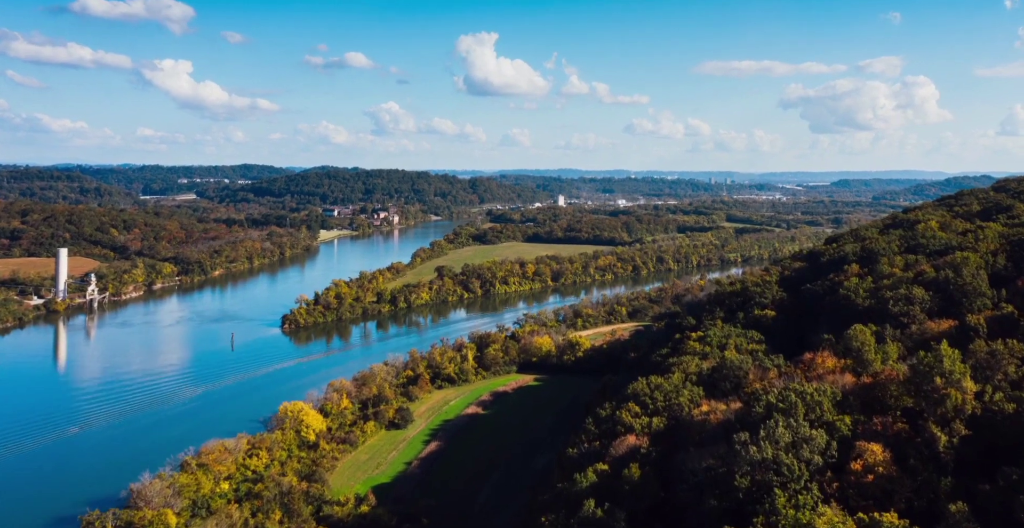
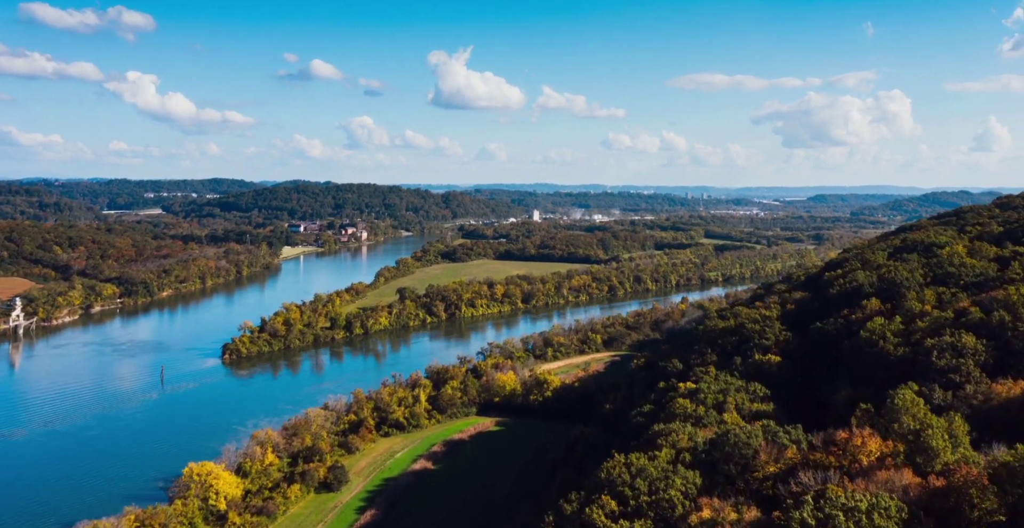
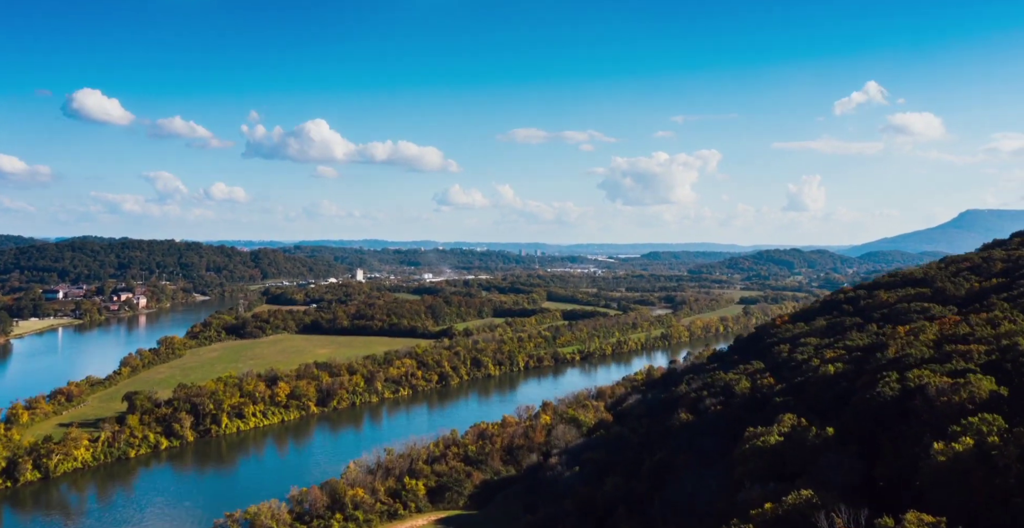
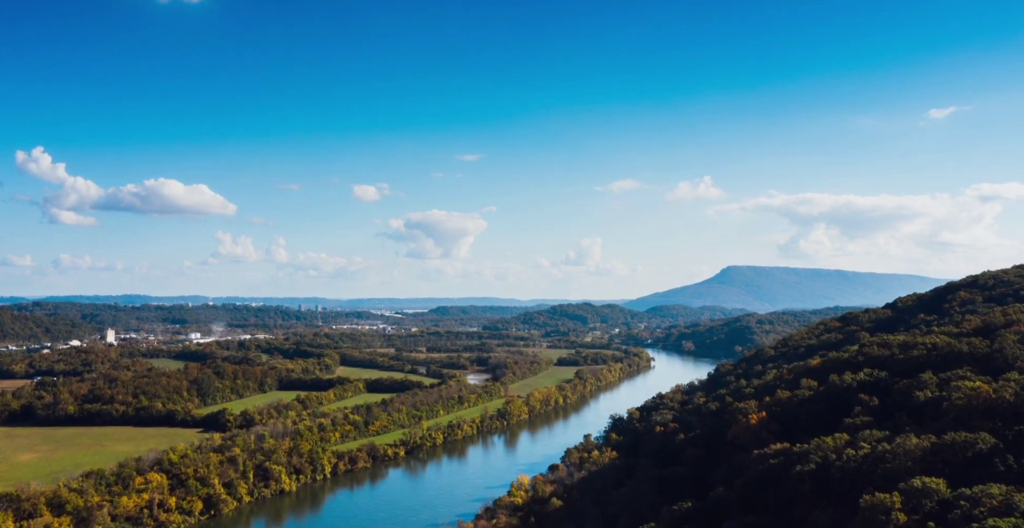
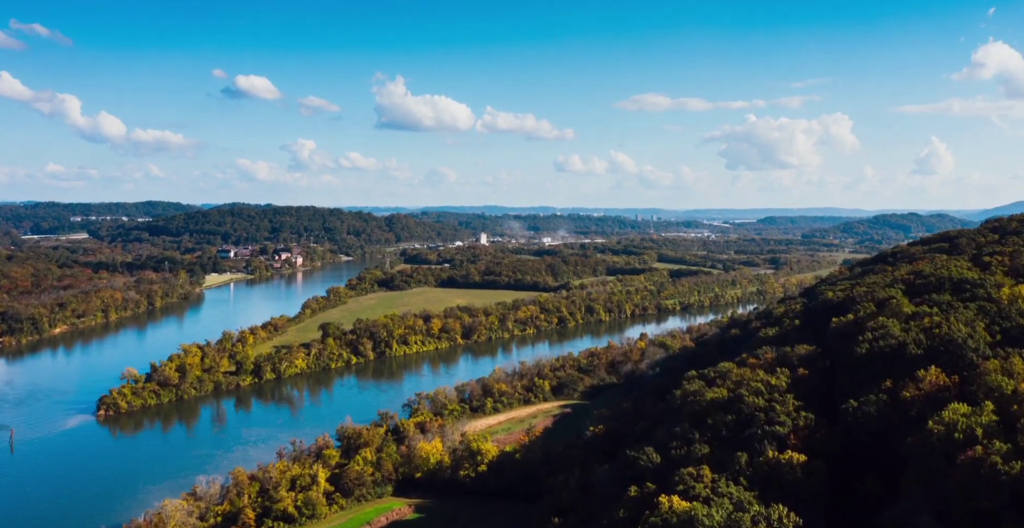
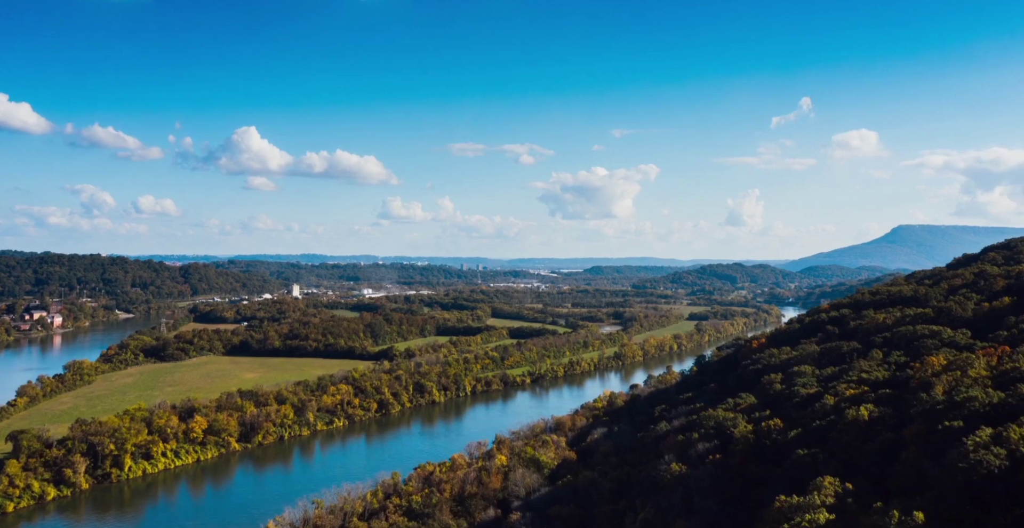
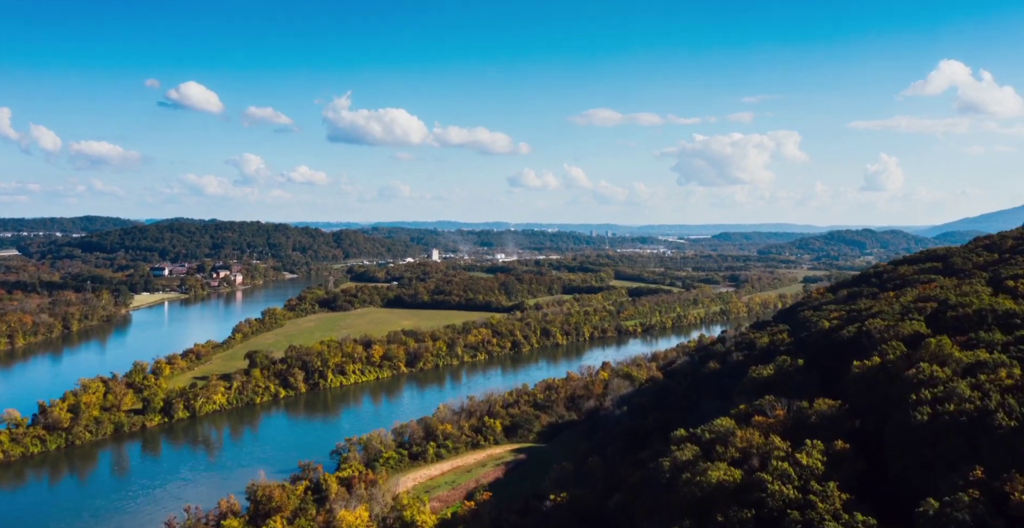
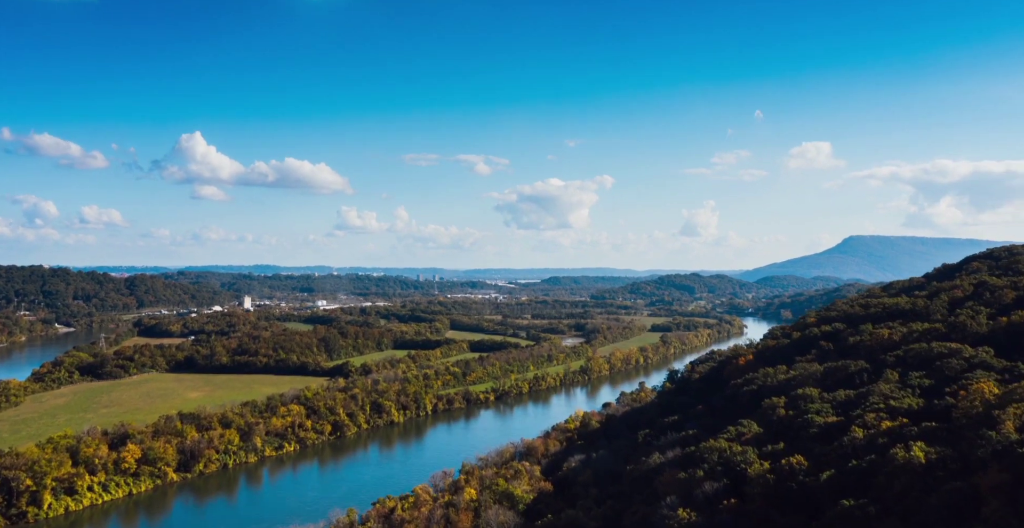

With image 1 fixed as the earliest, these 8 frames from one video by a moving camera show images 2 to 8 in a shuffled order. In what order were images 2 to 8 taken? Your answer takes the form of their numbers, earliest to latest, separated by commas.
2, 5, 7, 3, 6, 8, 4
